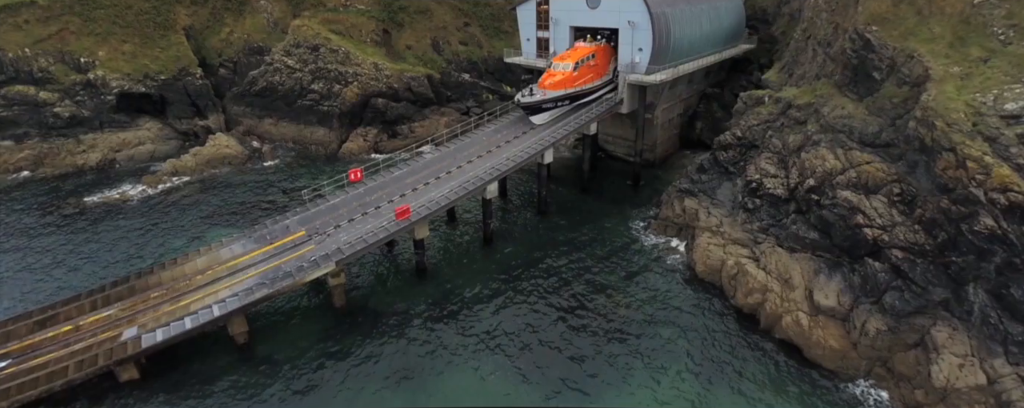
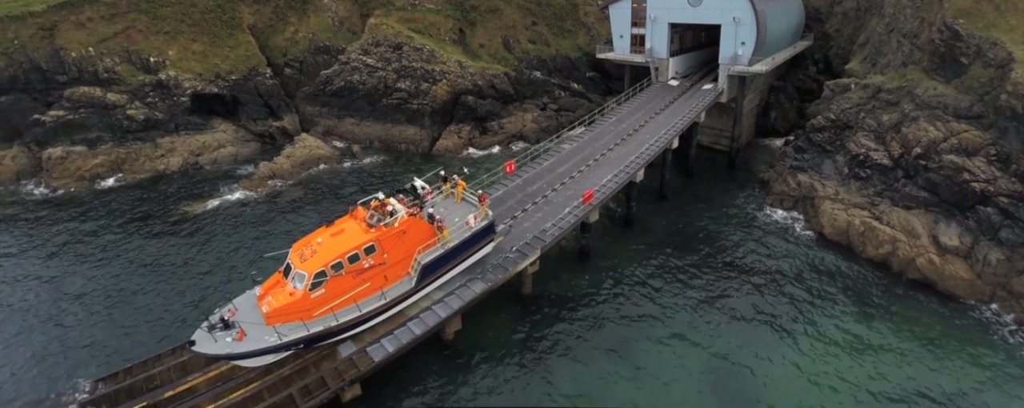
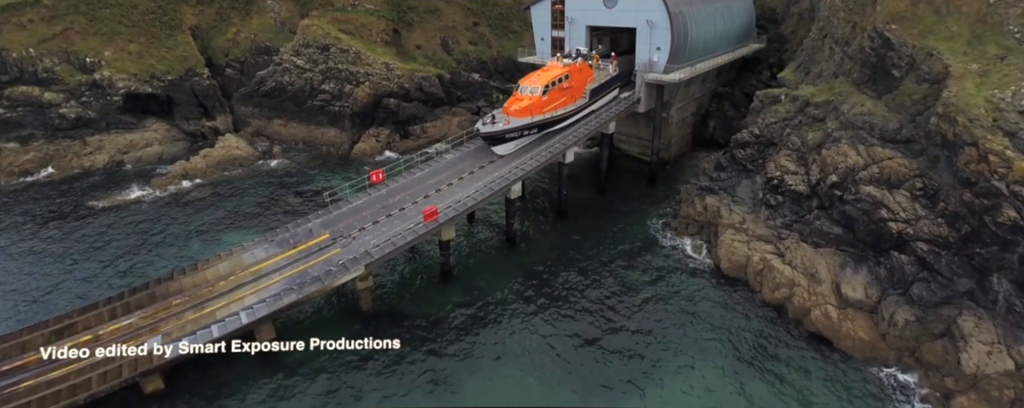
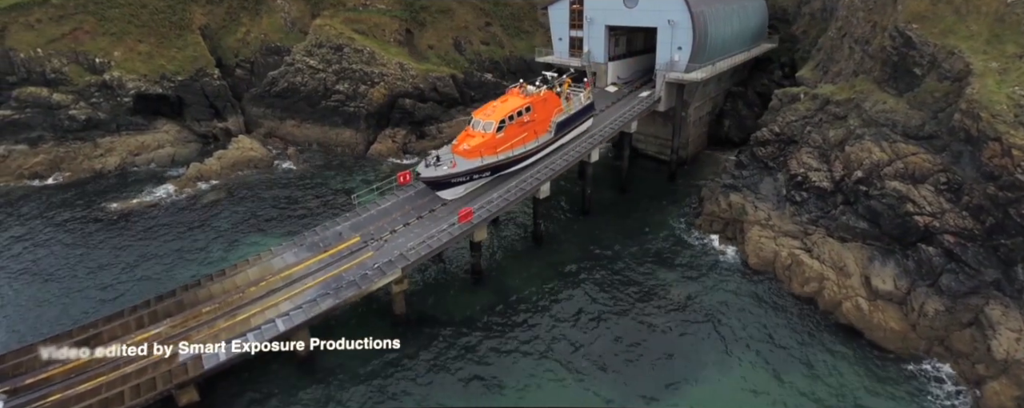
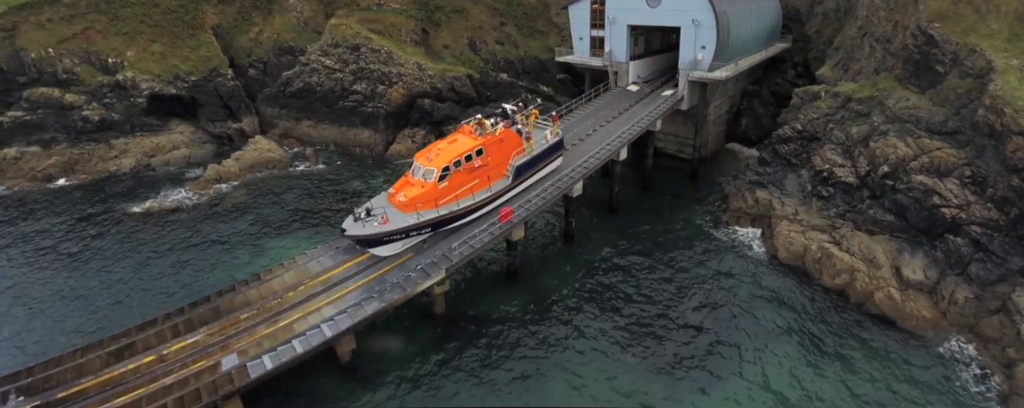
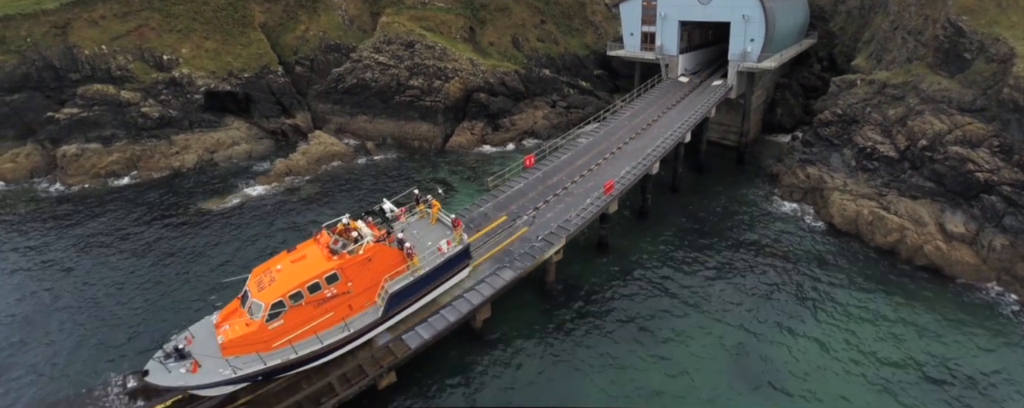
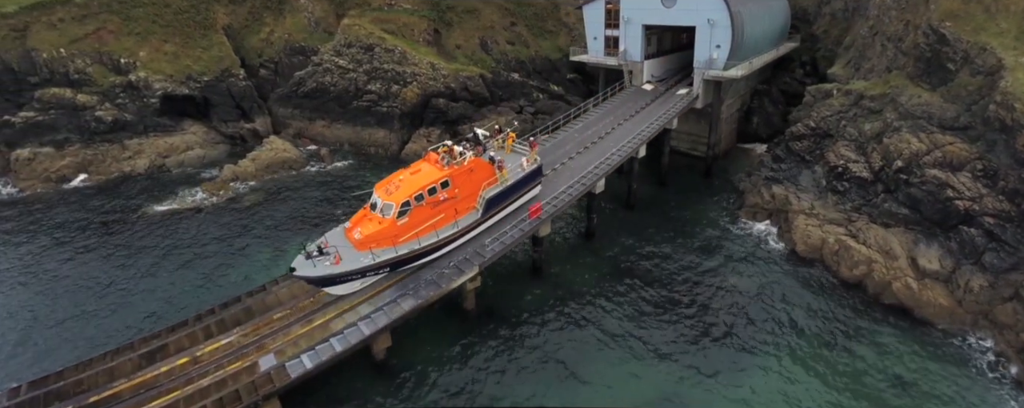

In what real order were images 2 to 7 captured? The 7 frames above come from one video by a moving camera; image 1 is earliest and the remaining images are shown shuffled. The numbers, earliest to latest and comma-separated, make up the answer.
3, 4, 5, 7, 2, 6
